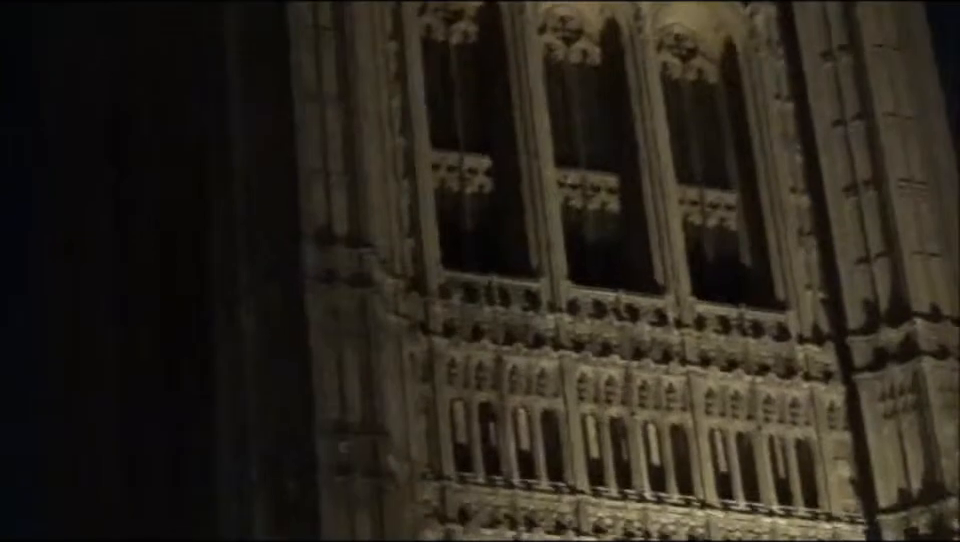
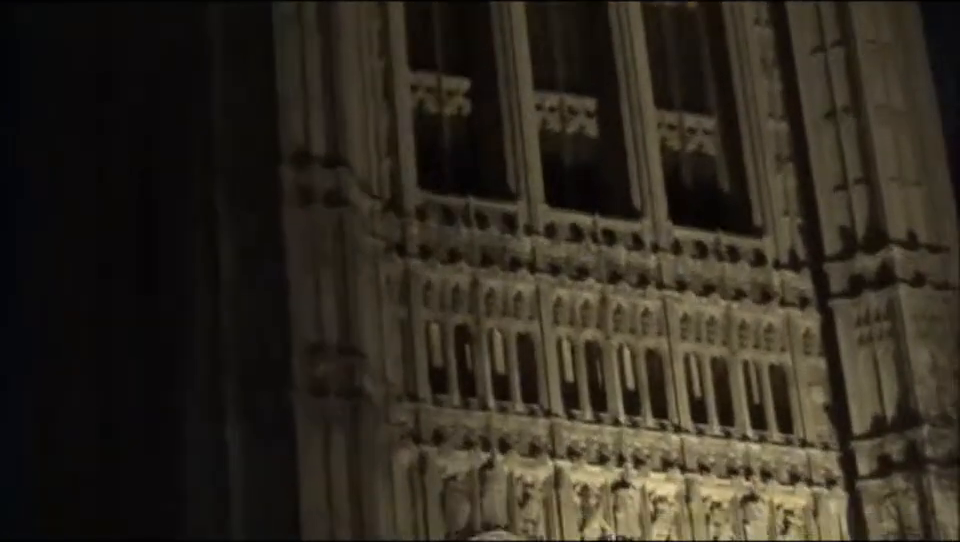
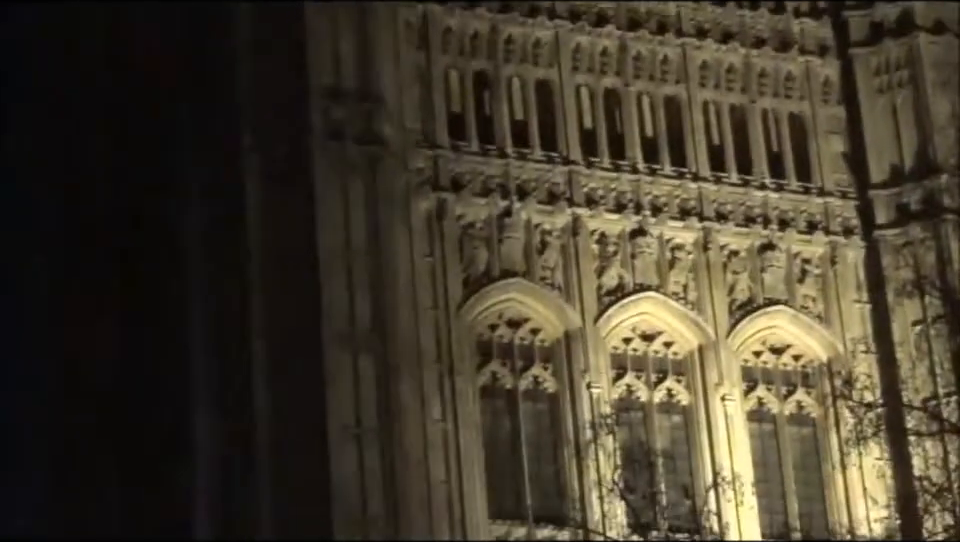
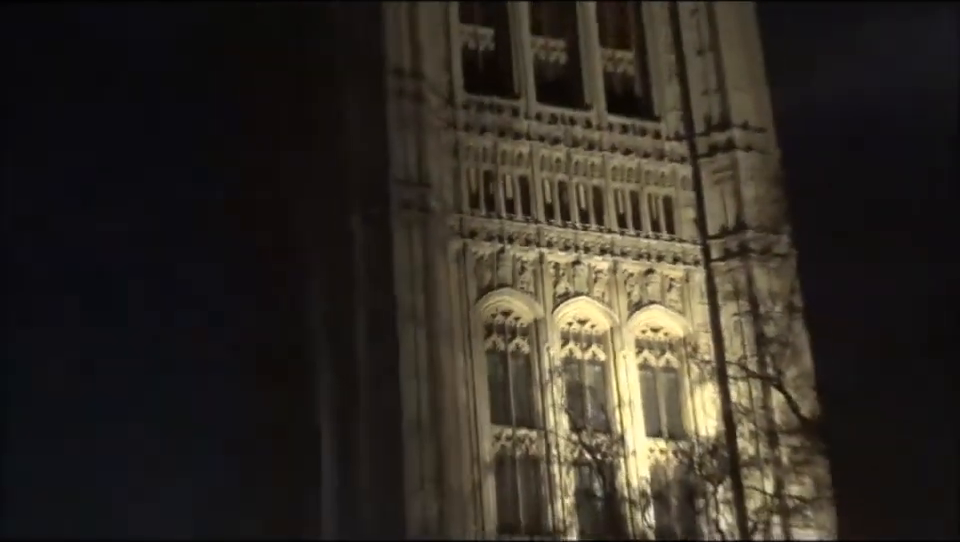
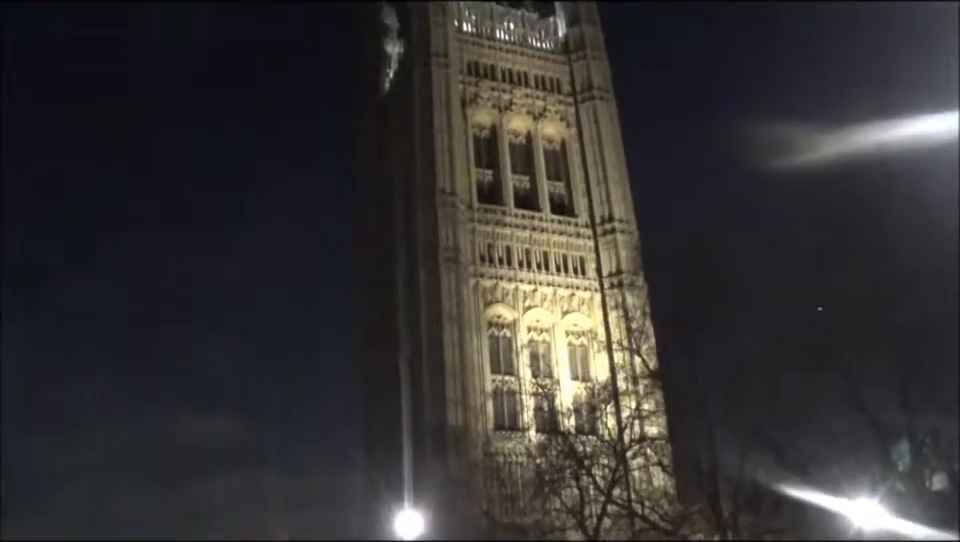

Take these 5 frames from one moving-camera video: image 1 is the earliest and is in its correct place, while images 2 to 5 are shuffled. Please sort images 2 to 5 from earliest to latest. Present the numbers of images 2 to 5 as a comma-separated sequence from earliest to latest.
2, 3, 4, 5
